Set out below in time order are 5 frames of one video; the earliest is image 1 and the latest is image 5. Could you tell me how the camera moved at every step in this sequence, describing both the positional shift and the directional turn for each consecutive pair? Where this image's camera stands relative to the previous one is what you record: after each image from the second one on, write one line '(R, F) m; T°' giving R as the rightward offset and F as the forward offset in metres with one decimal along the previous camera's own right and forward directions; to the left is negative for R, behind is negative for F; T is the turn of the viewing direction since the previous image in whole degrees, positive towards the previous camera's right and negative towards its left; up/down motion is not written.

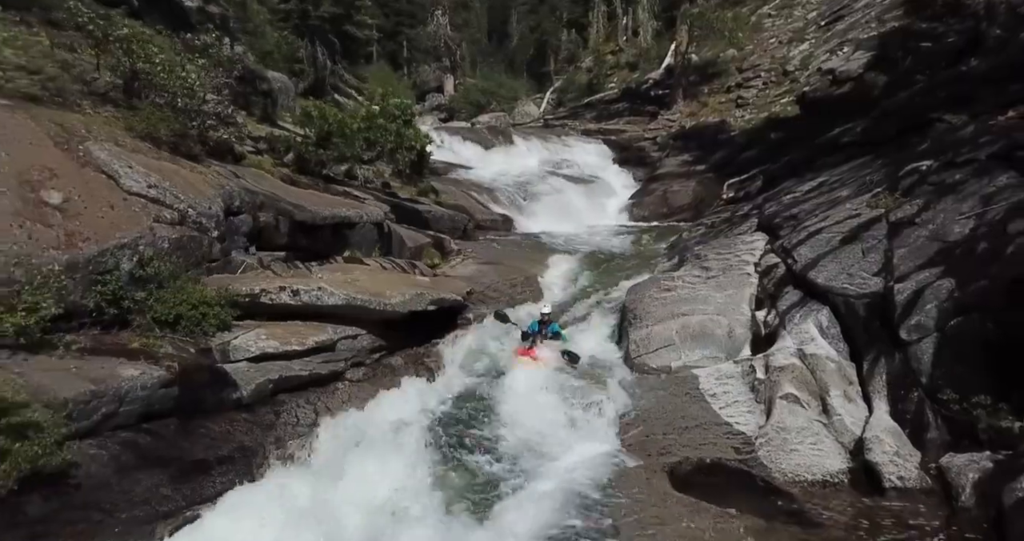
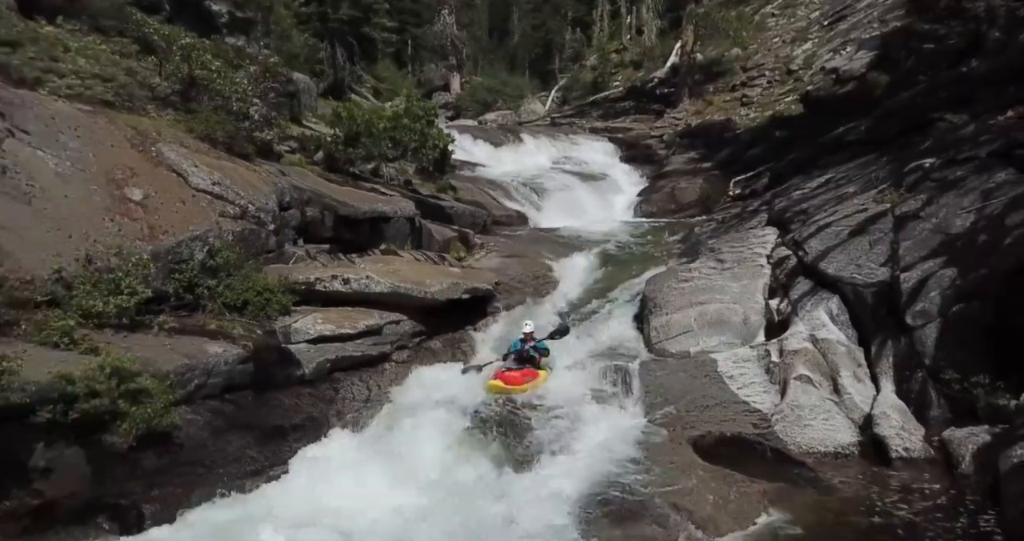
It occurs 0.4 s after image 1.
(-0.5, -0.6) m; 0°
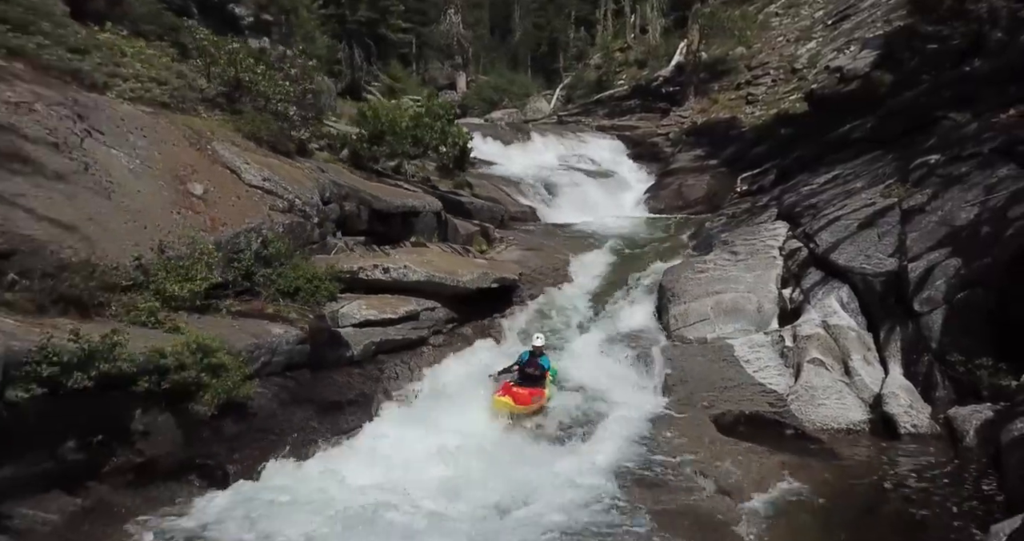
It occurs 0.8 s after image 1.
(-0.4, -0.5) m; 0°
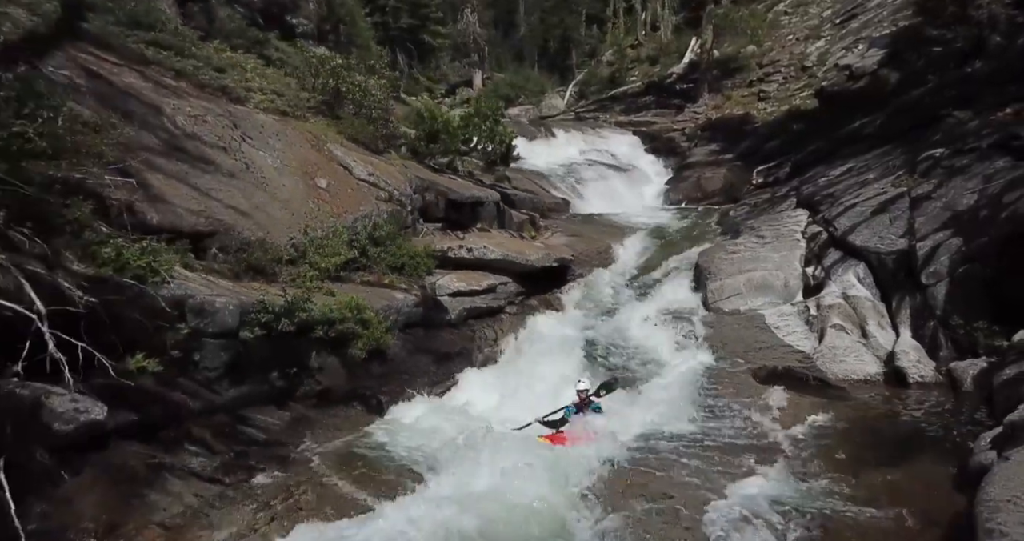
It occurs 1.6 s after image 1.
(-1.0, -1.6) m; 0°
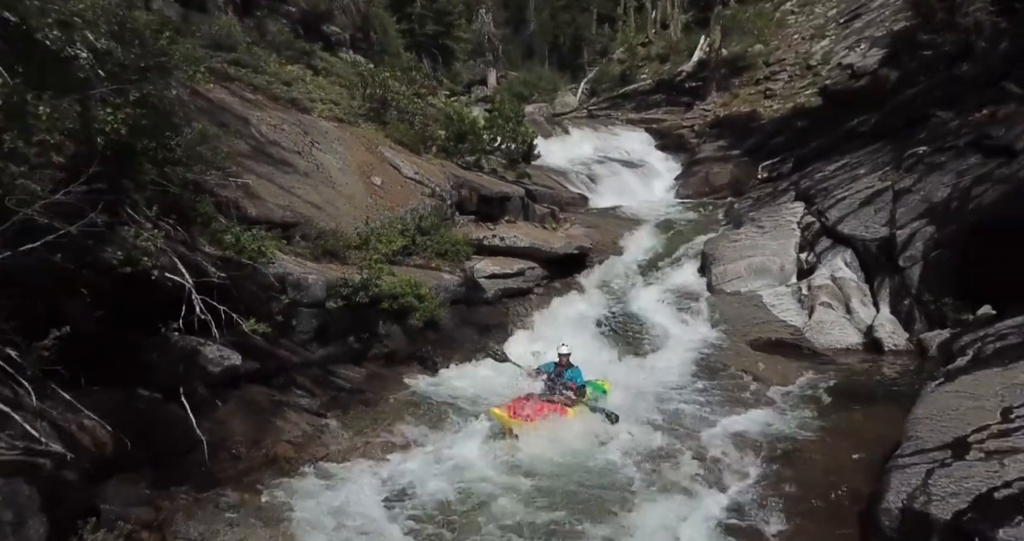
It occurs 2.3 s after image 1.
(-0.3, -1.6) m; -1°
